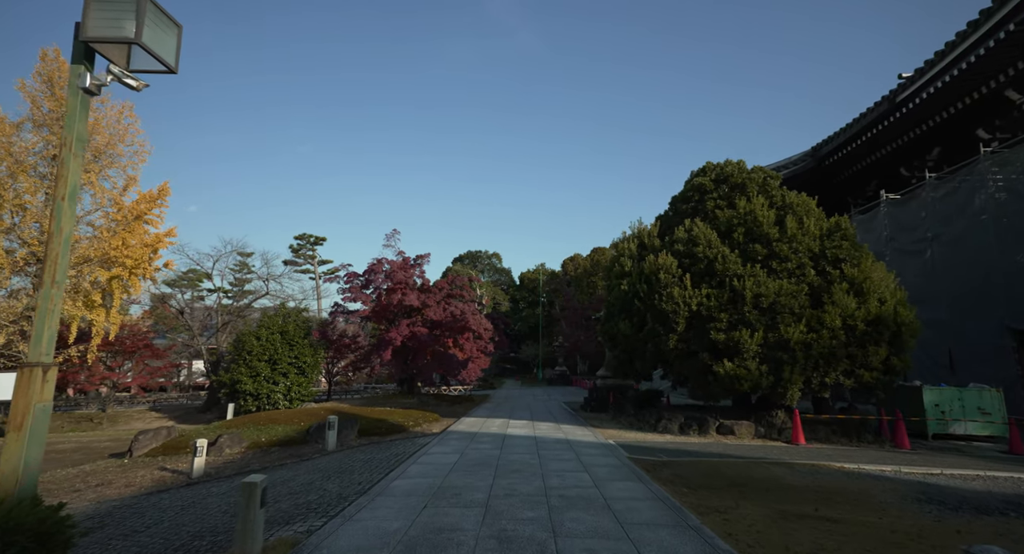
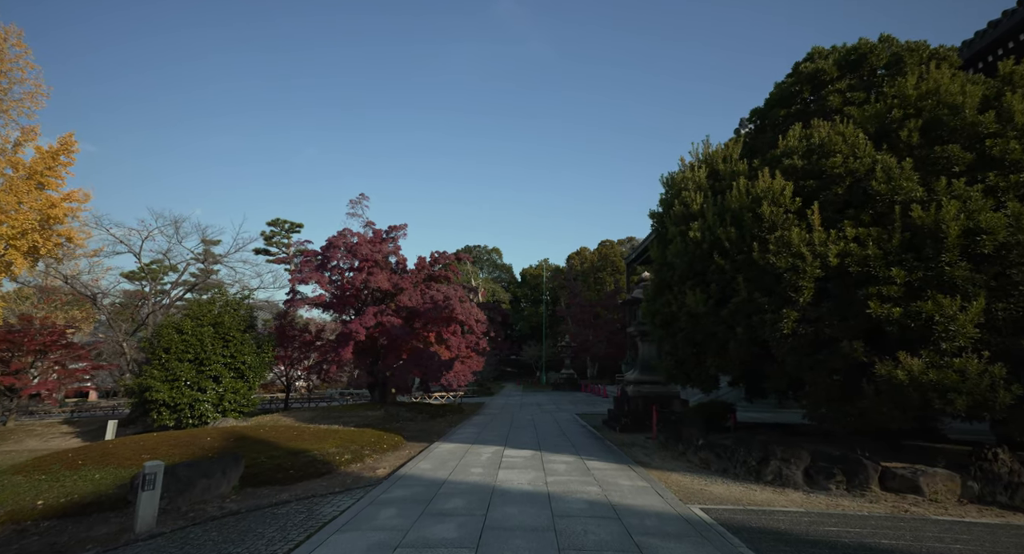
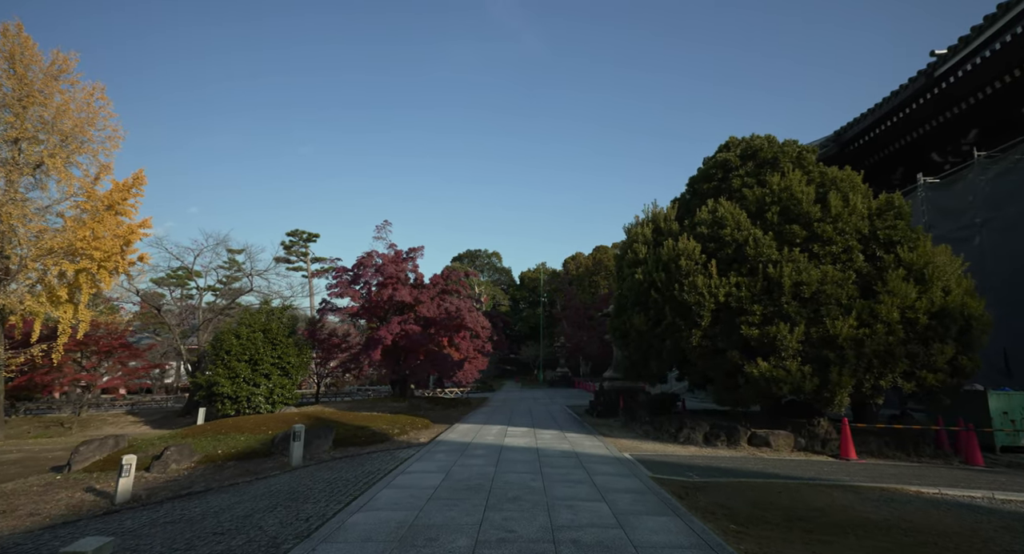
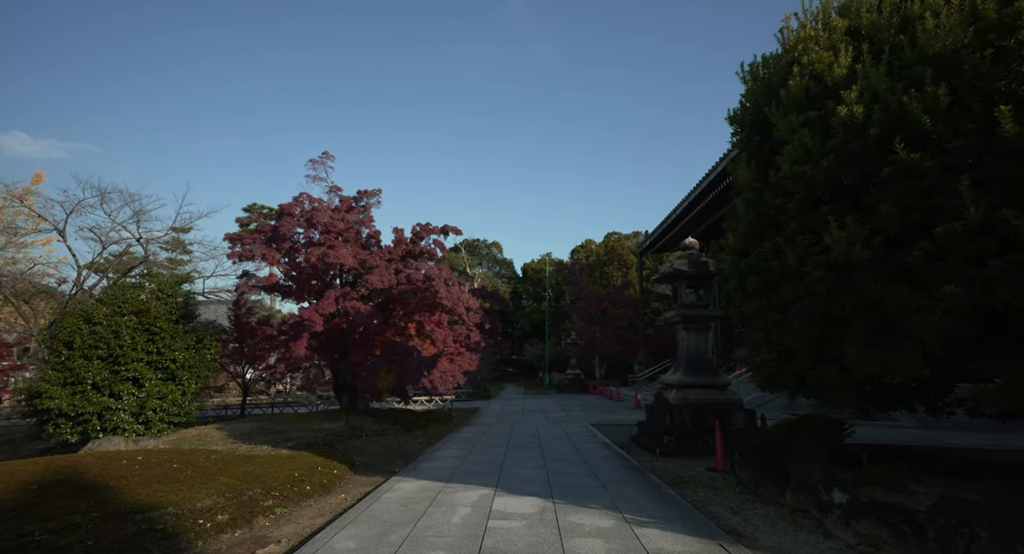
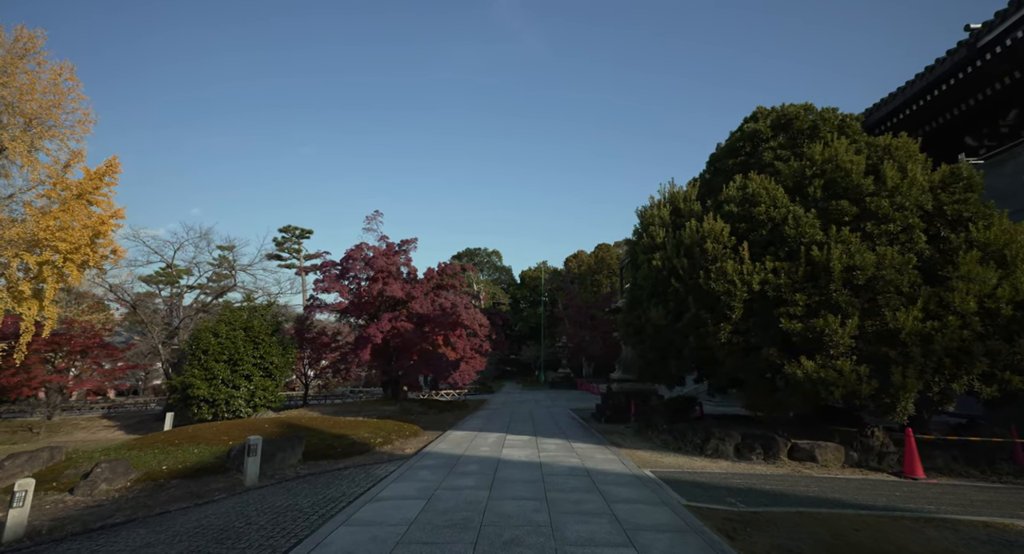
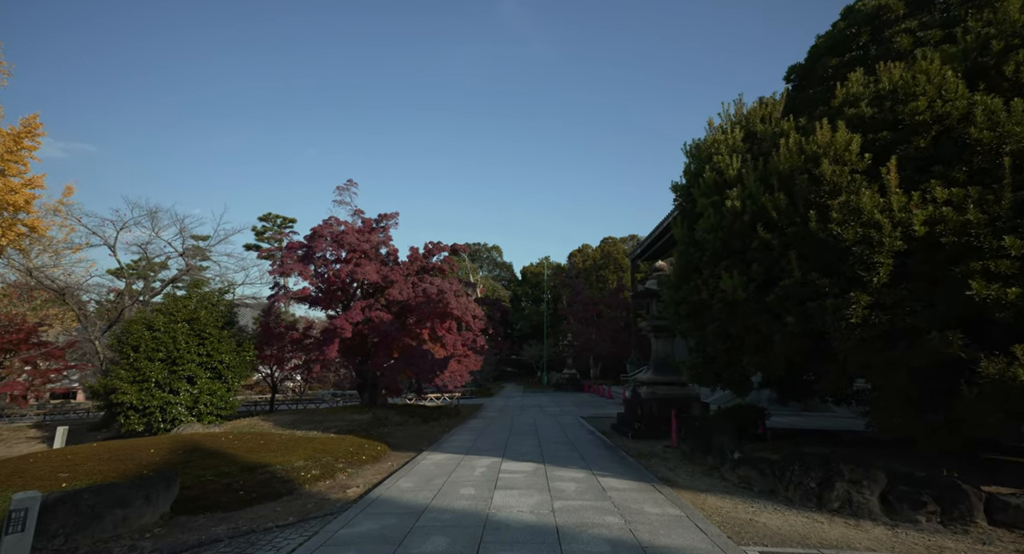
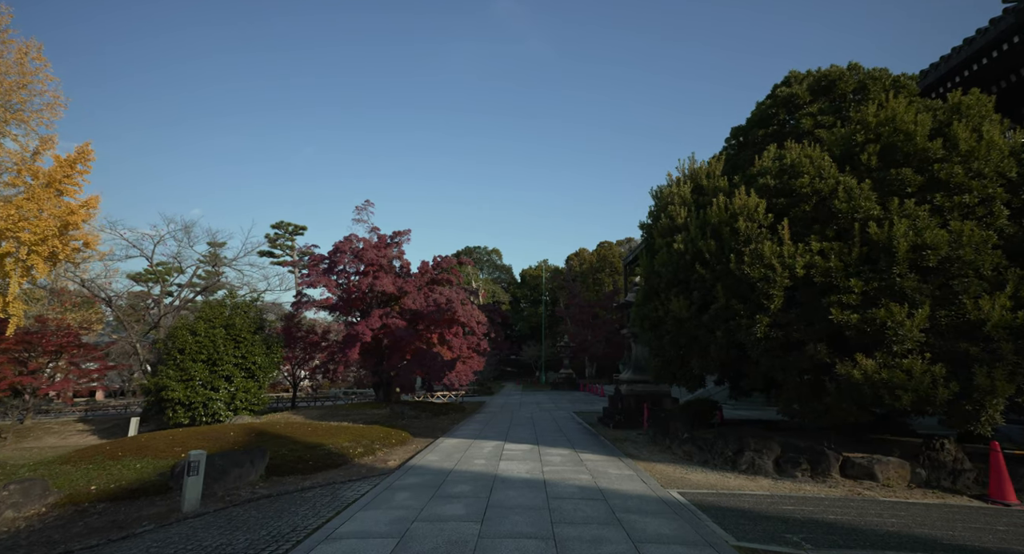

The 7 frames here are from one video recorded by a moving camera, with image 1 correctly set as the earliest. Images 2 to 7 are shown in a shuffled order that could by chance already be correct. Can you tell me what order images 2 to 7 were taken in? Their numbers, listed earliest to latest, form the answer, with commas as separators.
3, 5, 7, 2, 6, 4
